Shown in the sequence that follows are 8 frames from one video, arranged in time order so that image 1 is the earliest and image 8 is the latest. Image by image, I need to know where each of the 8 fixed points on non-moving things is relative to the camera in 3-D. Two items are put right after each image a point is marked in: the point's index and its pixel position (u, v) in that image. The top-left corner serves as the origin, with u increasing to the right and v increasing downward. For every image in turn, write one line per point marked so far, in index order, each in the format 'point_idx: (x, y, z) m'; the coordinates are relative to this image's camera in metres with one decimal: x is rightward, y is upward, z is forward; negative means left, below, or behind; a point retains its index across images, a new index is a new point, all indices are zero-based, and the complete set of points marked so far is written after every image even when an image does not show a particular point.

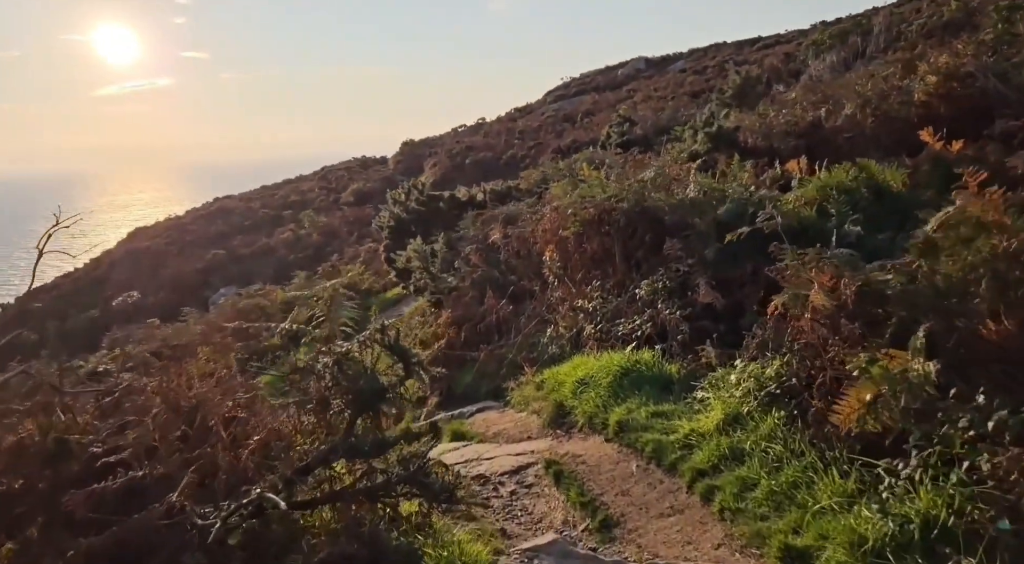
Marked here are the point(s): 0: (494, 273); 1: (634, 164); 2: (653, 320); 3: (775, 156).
0: (-0.2, +0.1, +10.4) m
1: (+2.0, +1.9, +12.6) m
2: (+1.1, -0.3, +6.2) m
3: (+3.4, +1.6, +10.2) m
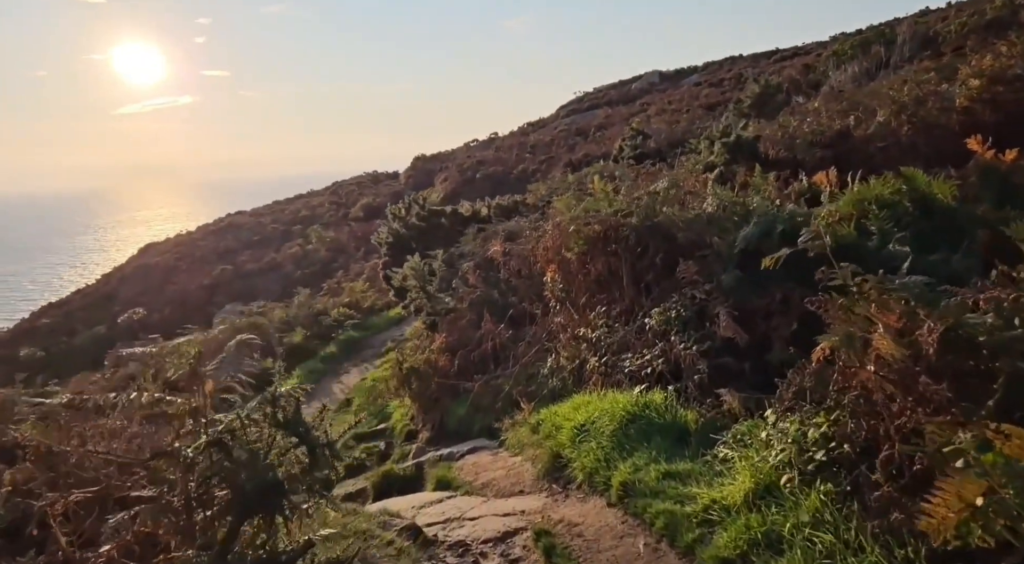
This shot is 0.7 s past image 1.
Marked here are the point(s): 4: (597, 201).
0: (-0.2, -0.2, +9.5) m
1: (+2.0, +1.5, +11.7) m
2: (+1.0, -0.5, +5.3) m
3: (+3.4, +1.4, +9.4) m
4: (+0.8, +0.8, +7.8) m
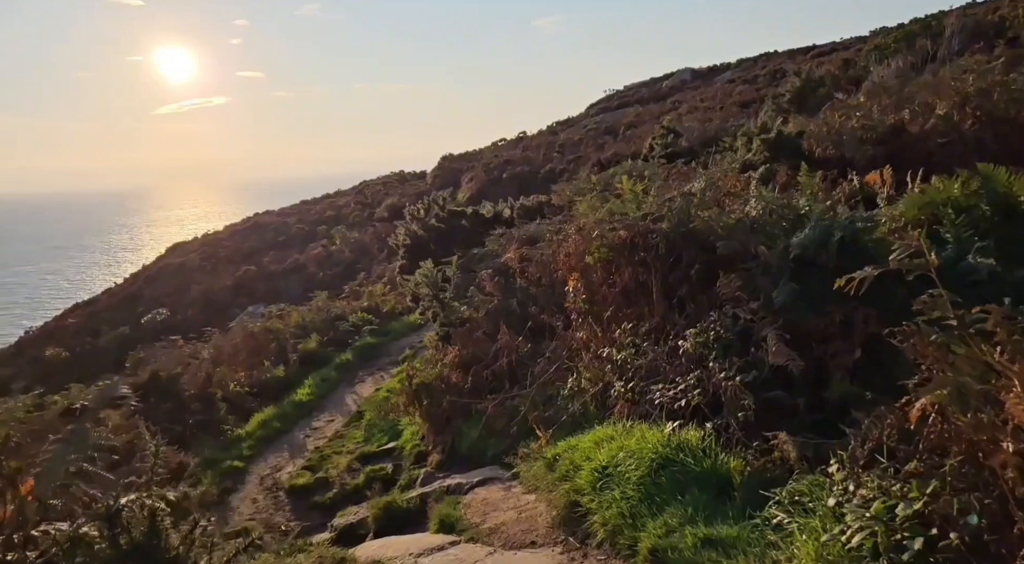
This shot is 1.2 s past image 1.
0: (0.0, -0.3, +8.8) m
1: (+2.3, +1.4, +10.9) m
2: (+1.1, -0.6, +4.5) m
3: (+3.6, +1.3, +8.5) m
4: (+1.0, +0.7, +7.0) m
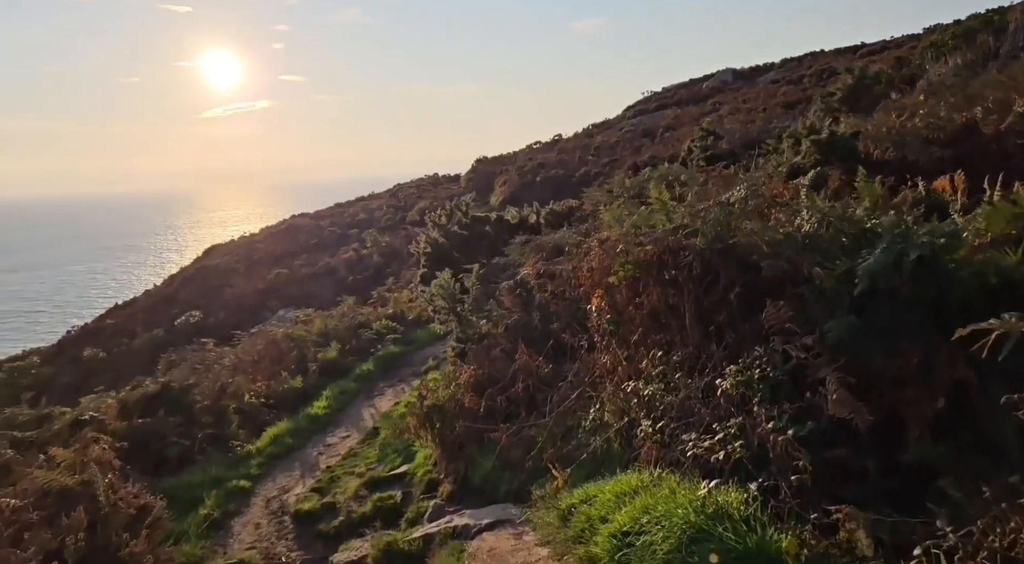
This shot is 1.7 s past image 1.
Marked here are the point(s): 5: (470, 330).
0: (+0.2, -0.4, +8.1) m
1: (+2.6, +1.3, +10.1) m
2: (+1.1, -0.7, +3.8) m
3: (+3.8, +1.1, +7.6) m
4: (+1.1, +0.6, +6.2) m
5: (-0.5, -0.6, +9.1) m
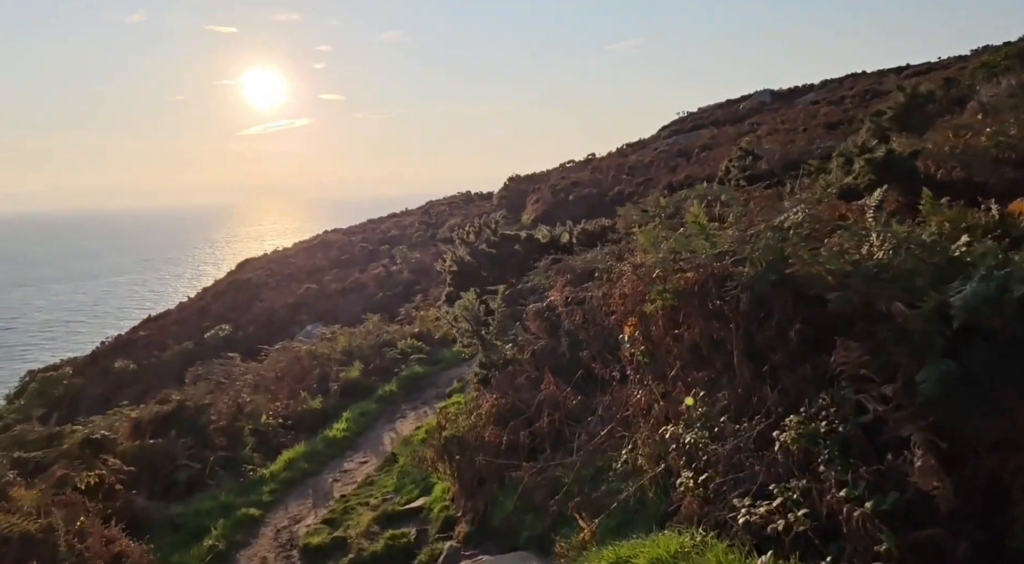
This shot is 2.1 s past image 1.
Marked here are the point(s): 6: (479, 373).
0: (+0.5, -0.6, +7.5) m
1: (+3.0, +0.9, +9.4) m
2: (+1.2, -0.9, +3.1) m
3: (+4.1, +0.8, +6.9) m
4: (+1.3, +0.4, +5.6) m
5: (-0.2, -0.8, +8.6) m
6: (-0.4, -1.0, +8.7) m
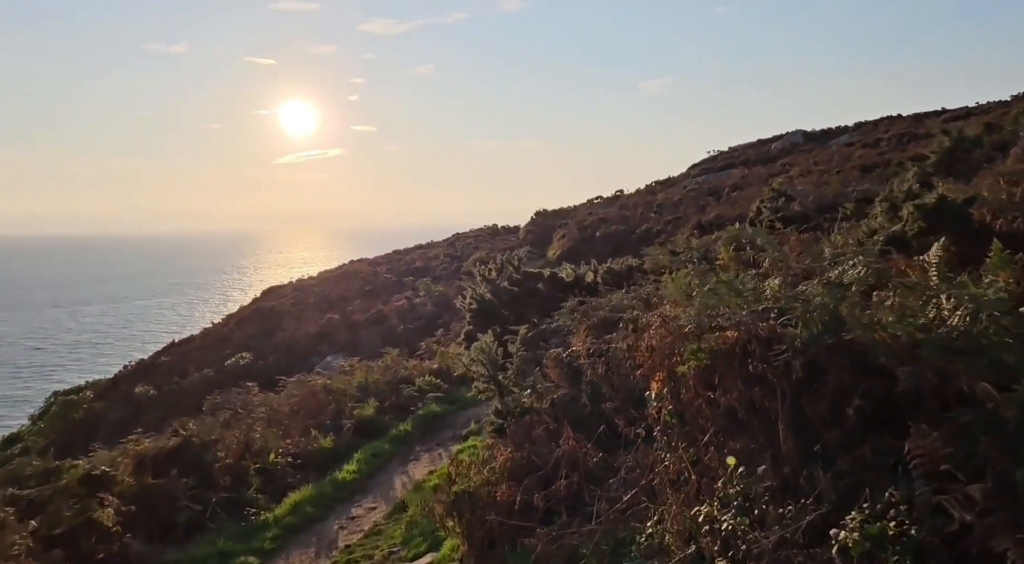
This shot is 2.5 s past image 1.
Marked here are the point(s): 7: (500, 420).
0: (+0.6, -1.0, +7.0) m
1: (+3.3, +0.4, +8.9) m
2: (+1.2, -1.1, +2.6) m
3: (+4.3, +0.3, +6.3) m
4: (+1.5, 0.0, +5.1) m
5: (0.0, -1.2, +8.1) m
6: (-0.2, -1.4, +8.2) m
7: (-0.1, -1.4, +8.1) m
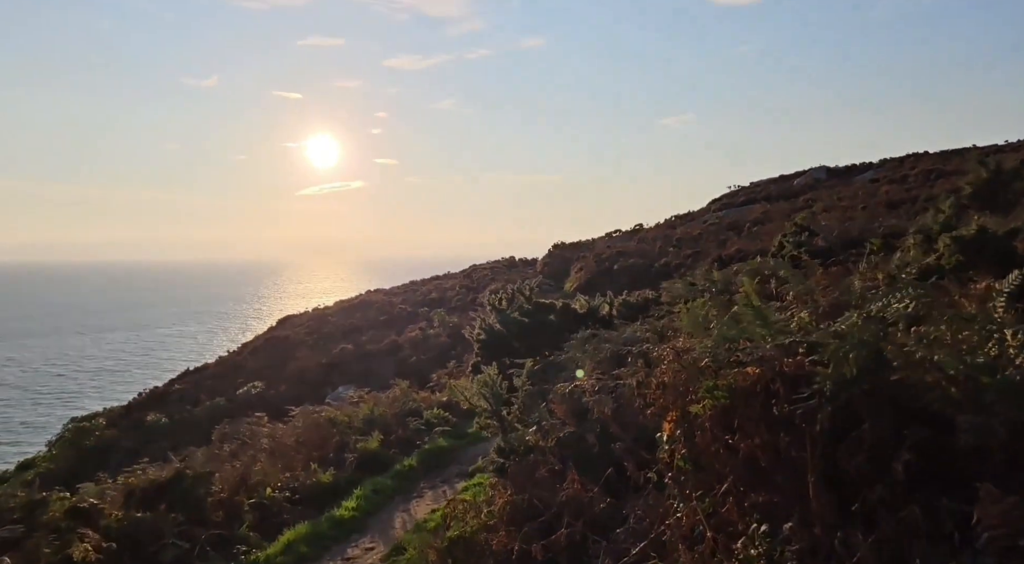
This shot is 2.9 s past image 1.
0: (+0.6, -1.3, +6.5) m
1: (+3.3, 0.0, +8.3) m
2: (+1.1, -1.2, +2.1) m
3: (+4.3, 0.0, +5.8) m
4: (+1.4, -0.2, +4.6) m
5: (0.0, -1.5, +7.5) m
6: (-0.2, -1.7, +7.7) m
7: (-0.1, -1.7, +7.6) m
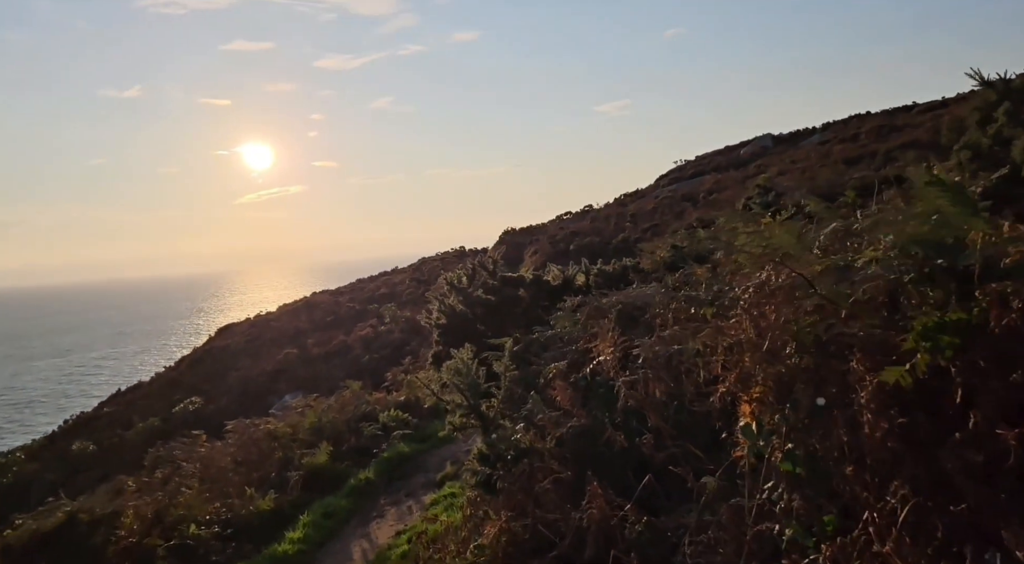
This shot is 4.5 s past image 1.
0: (+0.6, -0.9, +4.6) m
1: (+3.0, +0.6, +6.7) m
2: (+1.3, -0.8, +0.3) m
3: (+4.2, +0.7, +4.2) m
4: (+1.4, +0.3, +2.8) m
5: (-0.1, -1.2, +5.7) m
6: (-0.3, -1.4, +5.8) m
7: (-0.2, -1.4, +5.7) m
